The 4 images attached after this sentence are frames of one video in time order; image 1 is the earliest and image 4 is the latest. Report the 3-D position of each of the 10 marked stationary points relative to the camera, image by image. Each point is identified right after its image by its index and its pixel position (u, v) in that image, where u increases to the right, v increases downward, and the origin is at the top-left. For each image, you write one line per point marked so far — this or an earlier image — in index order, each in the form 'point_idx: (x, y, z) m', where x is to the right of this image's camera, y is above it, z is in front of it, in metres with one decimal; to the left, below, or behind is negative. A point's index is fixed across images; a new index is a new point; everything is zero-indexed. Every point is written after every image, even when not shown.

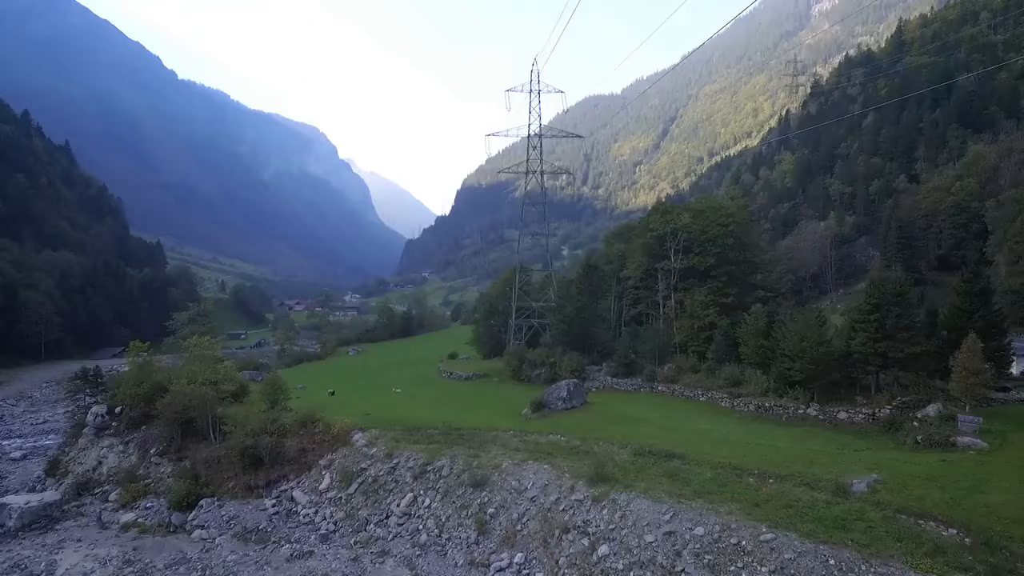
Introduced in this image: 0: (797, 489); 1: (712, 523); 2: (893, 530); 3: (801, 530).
0: (+9.1, -6.4, +19.7) m
1: (+5.7, -6.9, +18.2) m
2: (+10.3, -6.5, +16.5) m
3: (+7.8, -6.7, +17.0) m
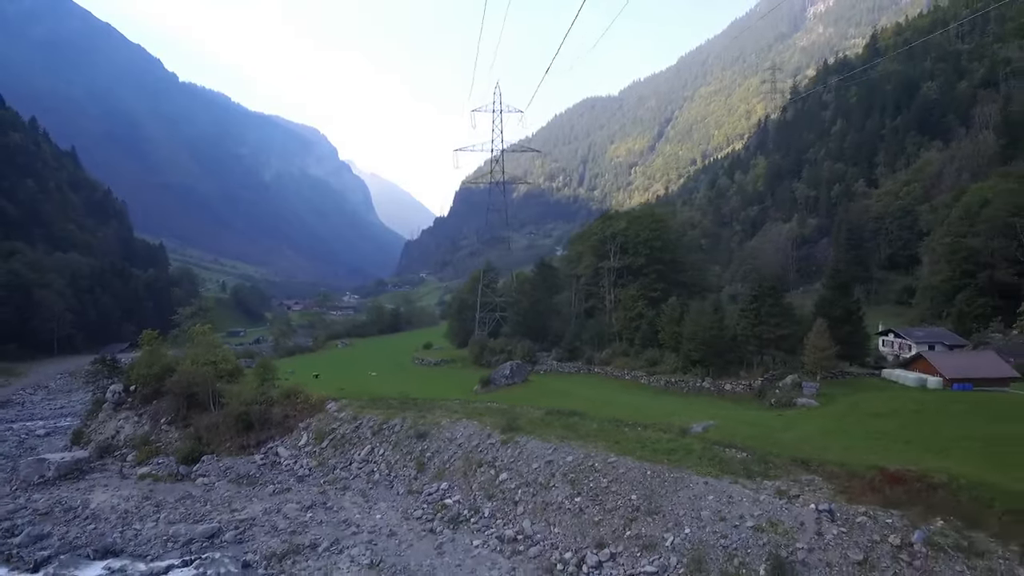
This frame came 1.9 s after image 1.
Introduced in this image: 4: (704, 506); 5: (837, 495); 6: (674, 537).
0: (+6.0, -6.1, +26.2) m
1: (+2.6, -6.6, +24.6) m
2: (+7.1, -6.2, +22.9) m
3: (+4.7, -6.4, +23.5) m
4: (+6.1, -7.0, +19.7) m
5: (+10.1, -6.4, +18.9) m
6: (+5.0, -7.7, +19.2) m
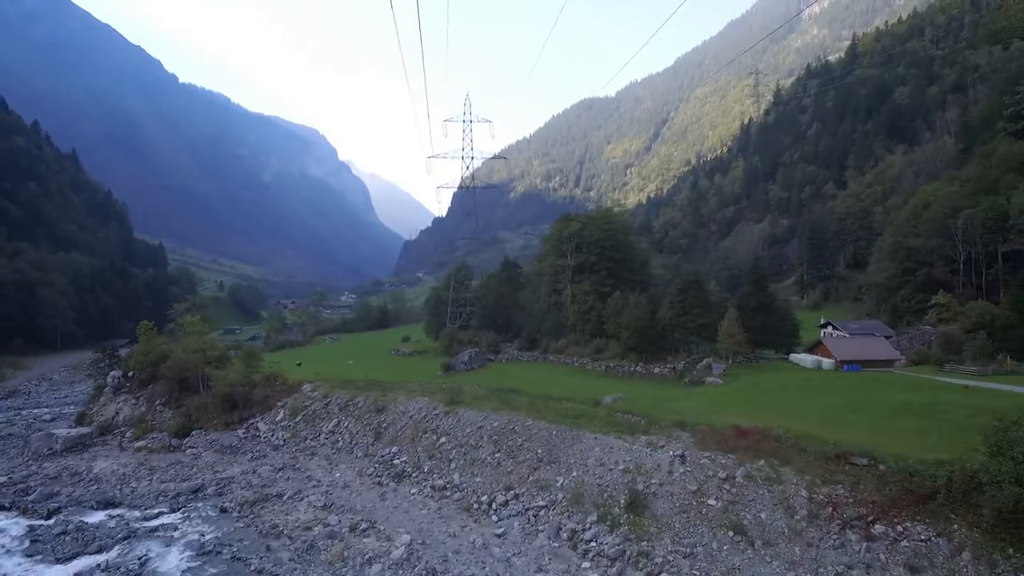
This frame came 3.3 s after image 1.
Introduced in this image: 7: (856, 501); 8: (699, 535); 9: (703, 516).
0: (+2.9, -5.8, +30.8) m
1: (-0.5, -6.3, +29.2) m
2: (+4.1, -5.9, +27.5) m
3: (+1.6, -6.1, +28.1) m
4: (+3.1, -6.6, +24.3) m
5: (+7.0, -6.0, +23.5) m
6: (+2.0, -7.4, +23.8) m
7: (+10.4, -6.5, +18.7) m
8: (+5.9, -7.8, +19.4) m
9: (+6.2, -7.4, +19.9) m
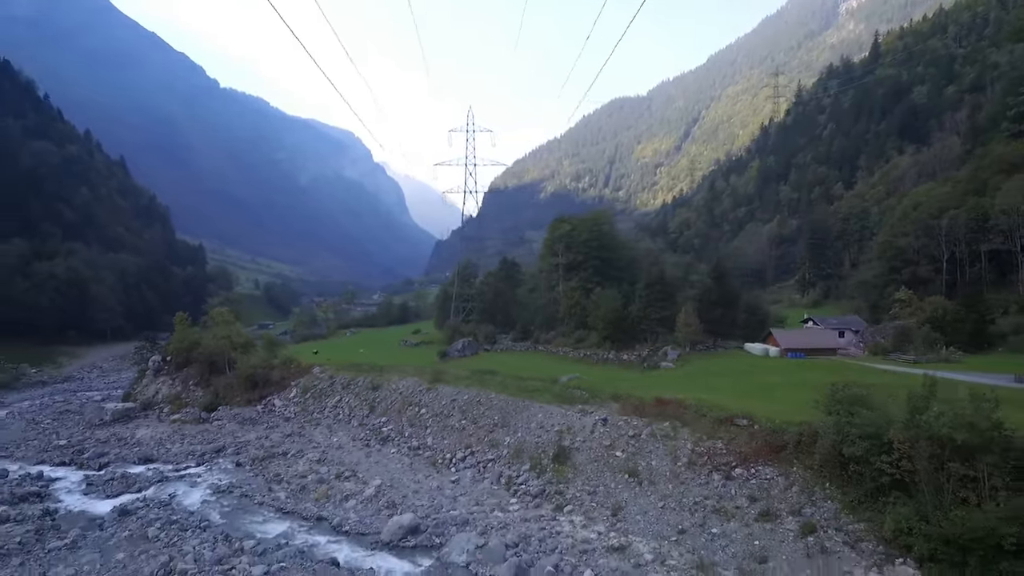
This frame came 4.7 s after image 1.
0: (+1.2, -5.4, +35.7) m
1: (-2.2, -5.9, +34.3) m
2: (+2.2, -5.5, +32.4) m
3: (-0.2, -5.7, +33.1) m
4: (+1.0, -6.3, +29.2) m
5: (+5.0, -5.7, +28.2) m
6: (-0.1, -7.0, +28.7) m
7: (+8.1, -6.1, +23.2) m
8: (+3.6, -7.4, +24.2) m
9: (+3.9, -7.0, +24.7) m
